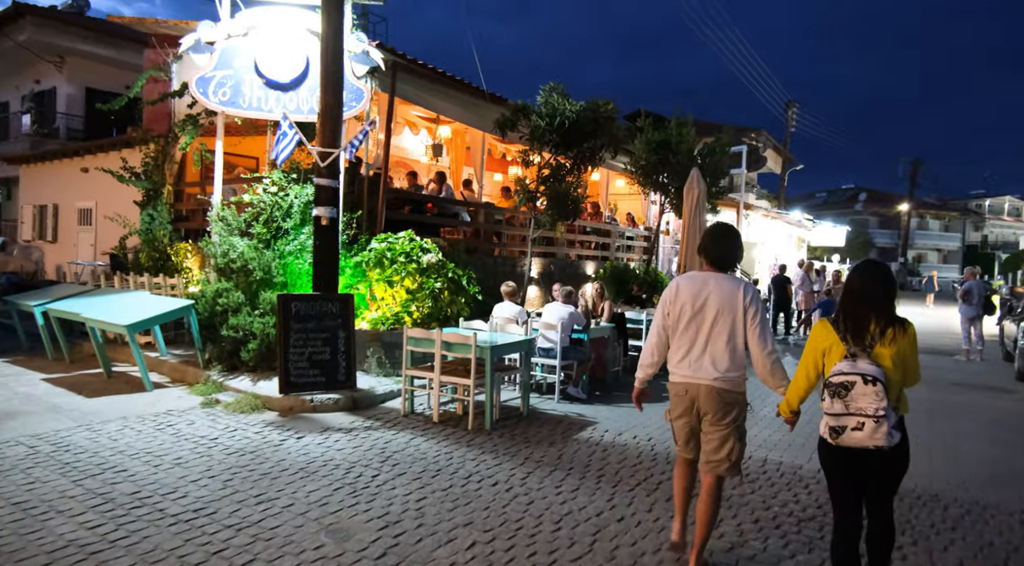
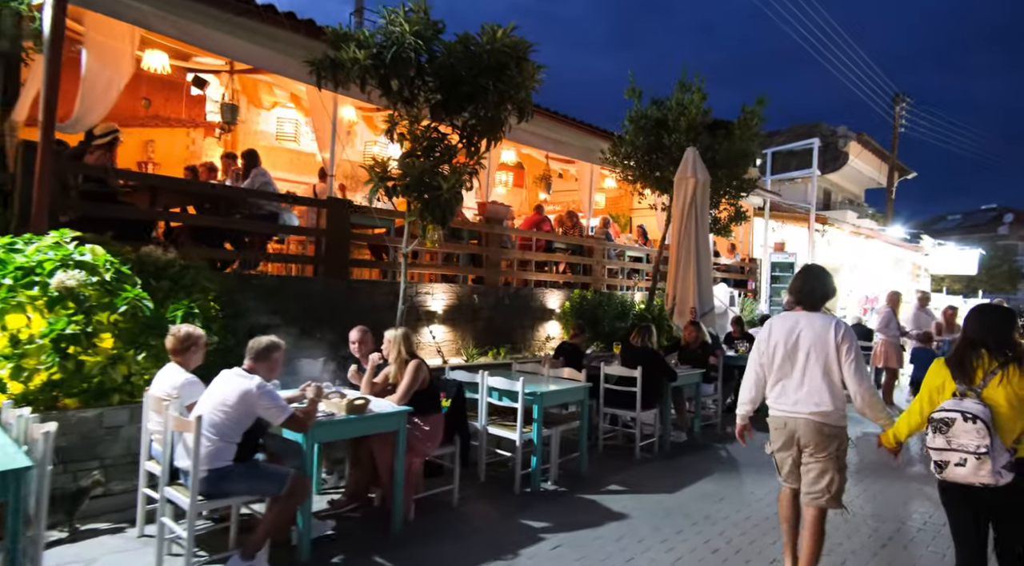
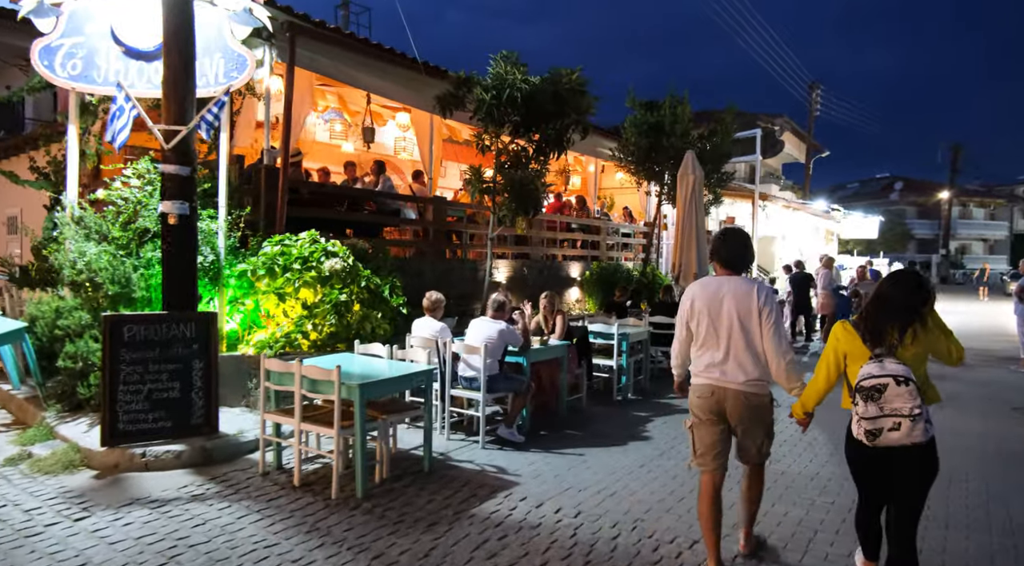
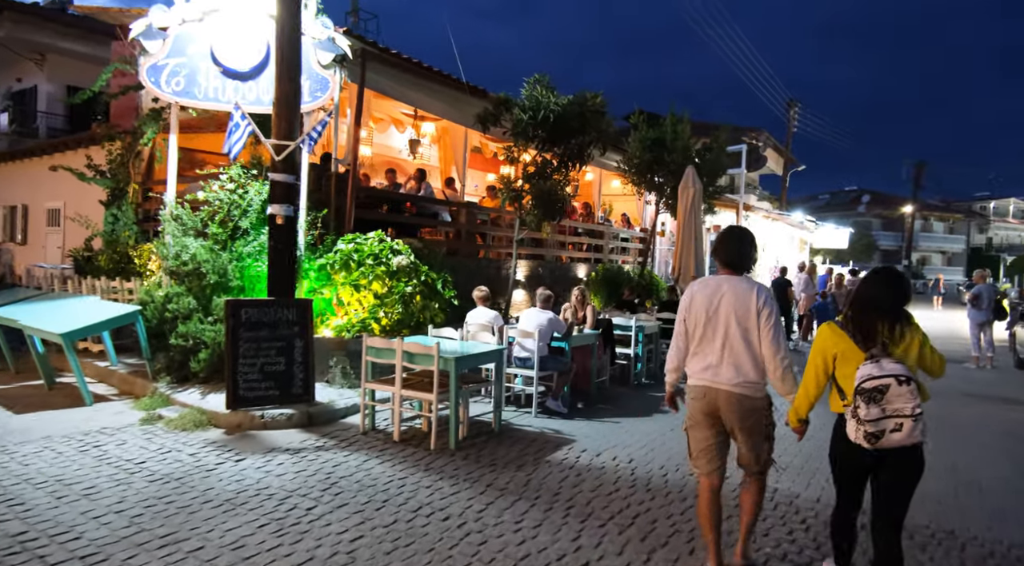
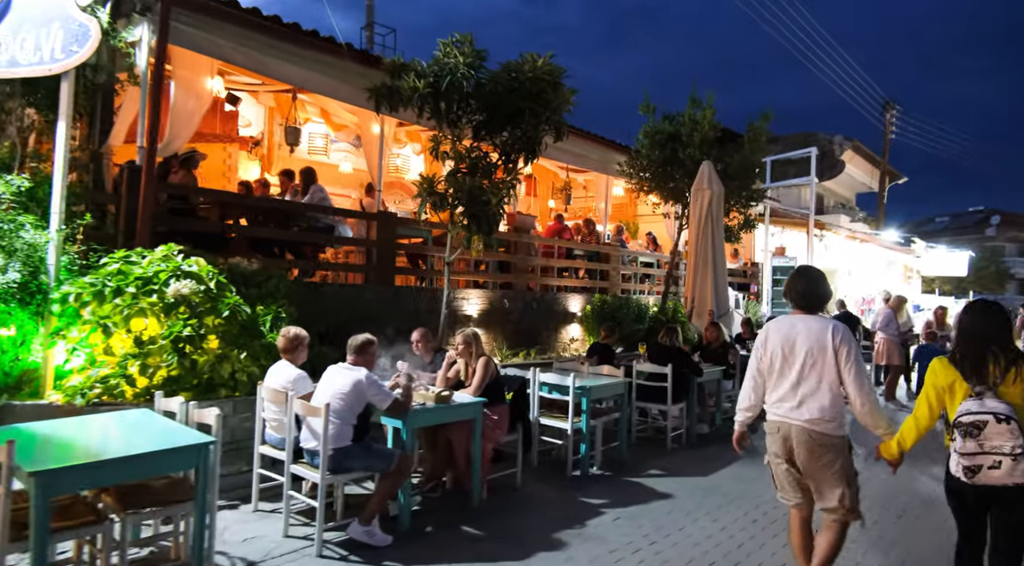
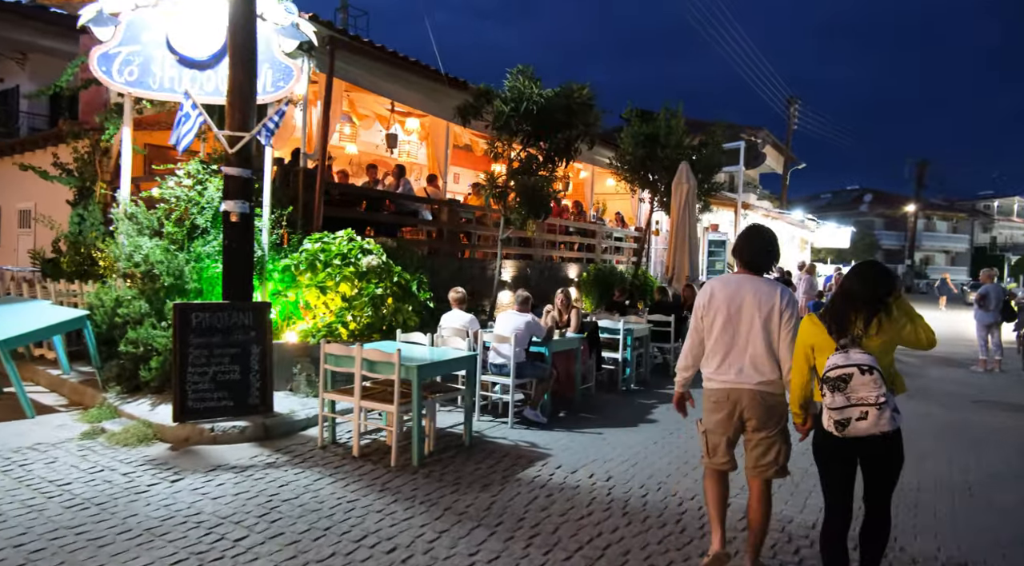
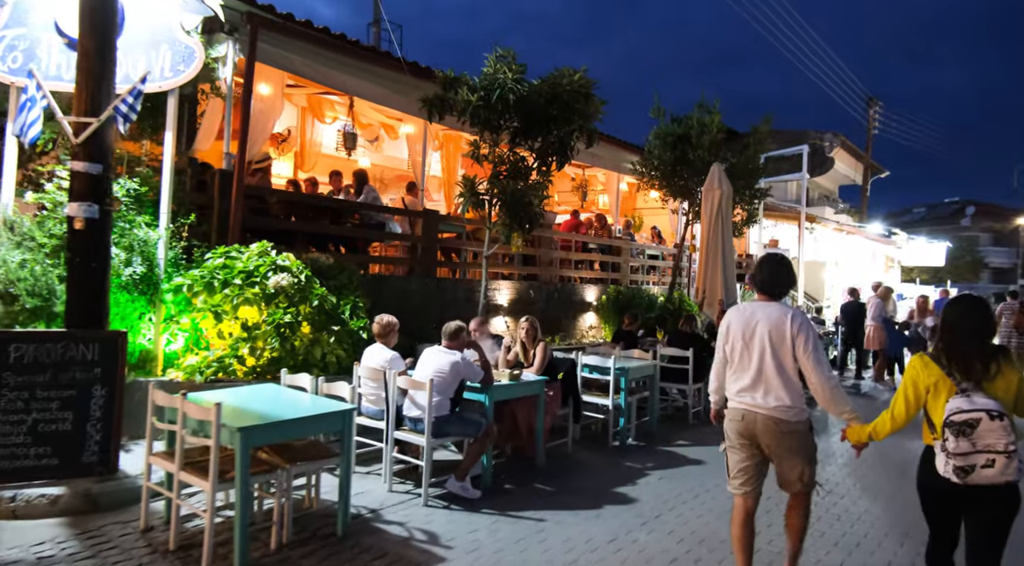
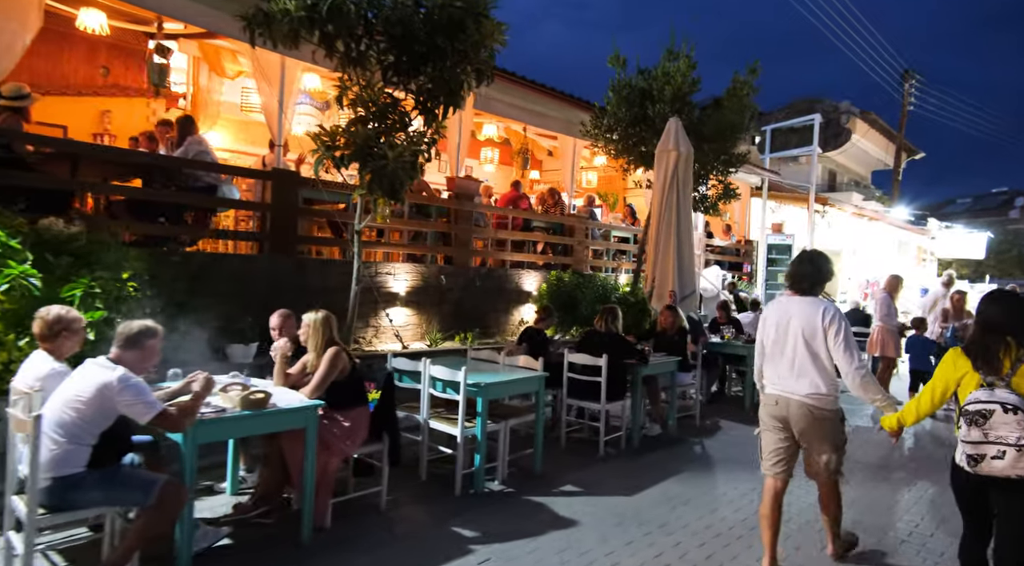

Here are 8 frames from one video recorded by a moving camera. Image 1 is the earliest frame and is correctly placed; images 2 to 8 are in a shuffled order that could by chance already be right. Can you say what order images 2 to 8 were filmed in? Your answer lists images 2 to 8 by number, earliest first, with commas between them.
4, 6, 3, 7, 5, 2, 8
